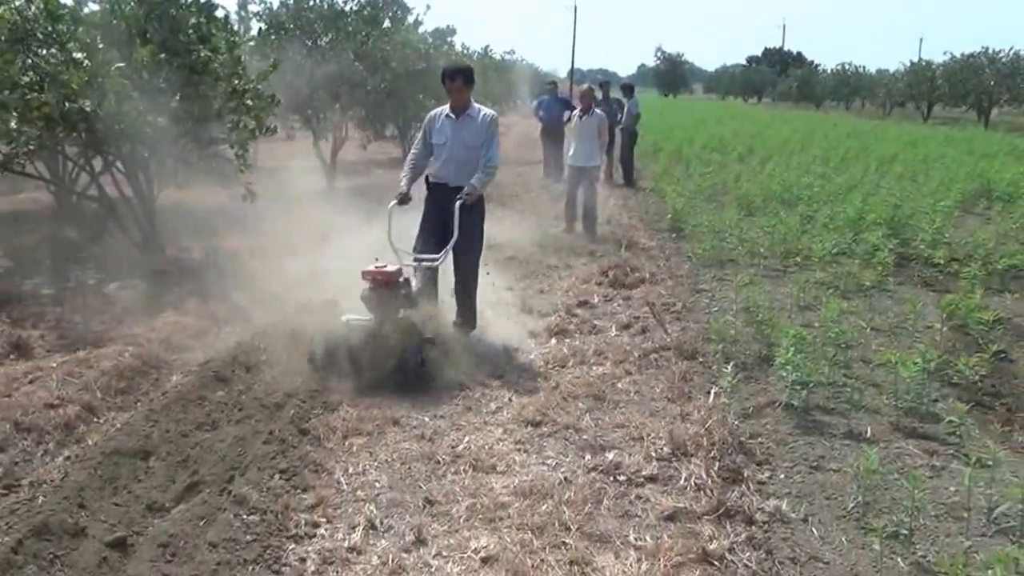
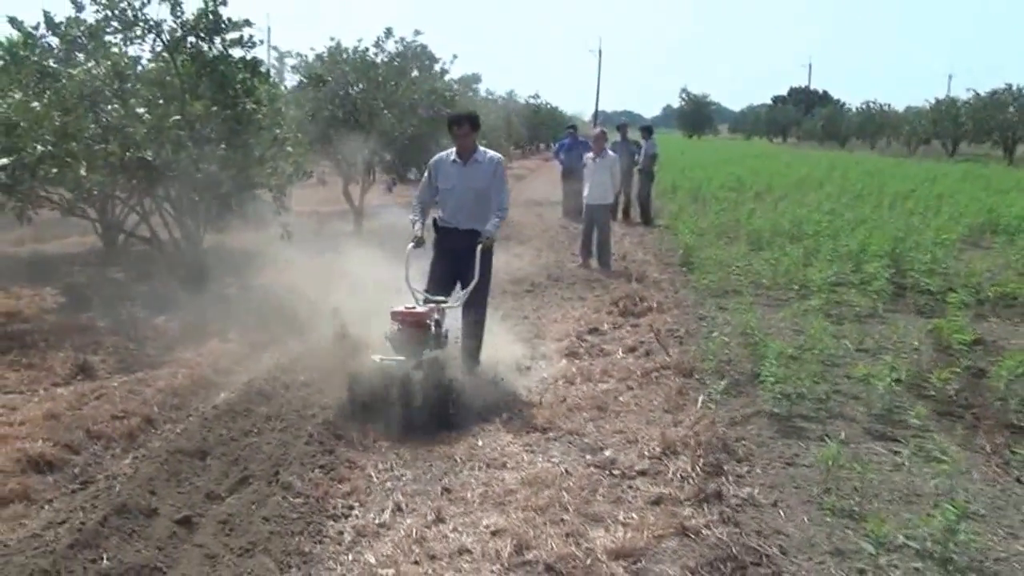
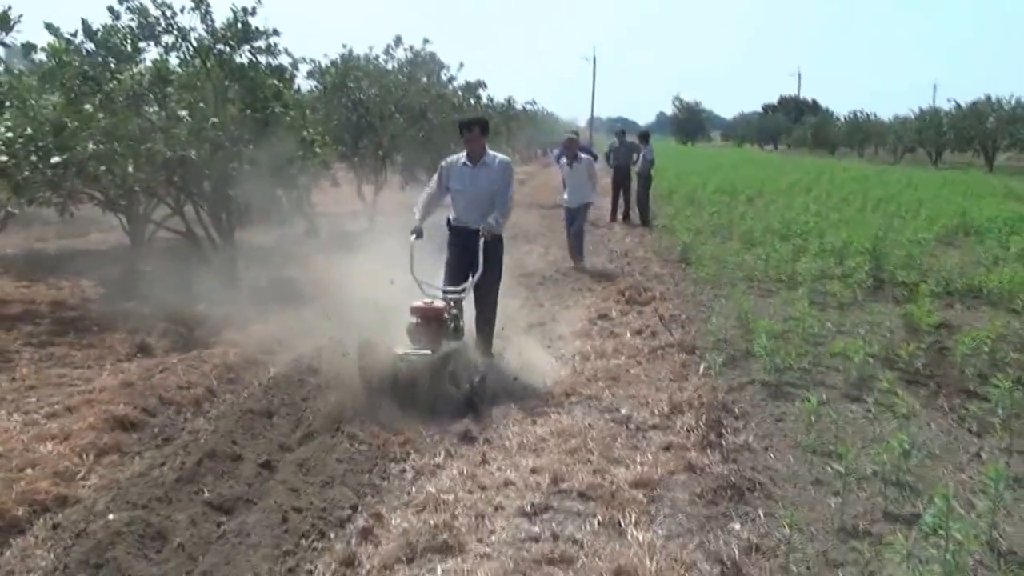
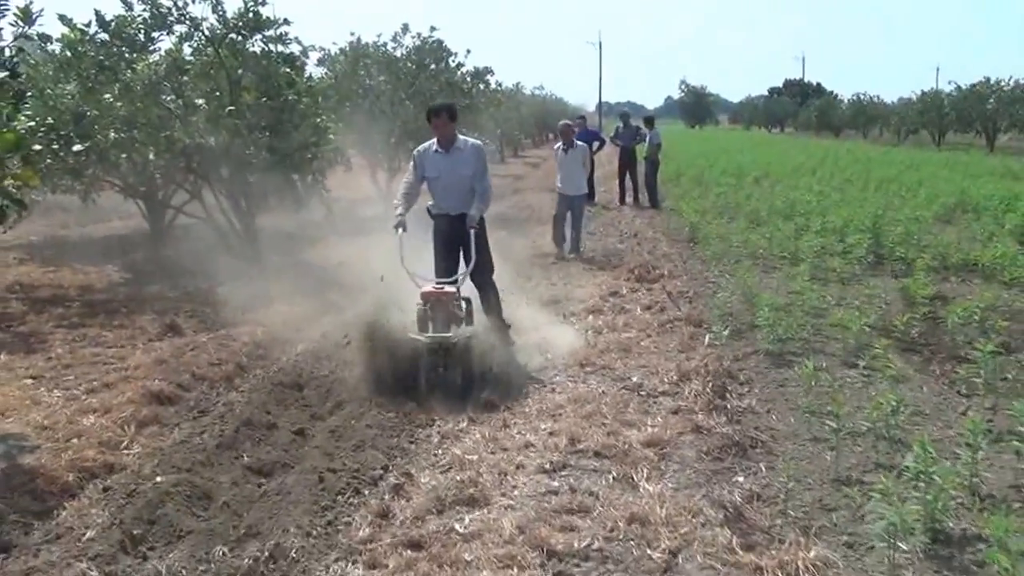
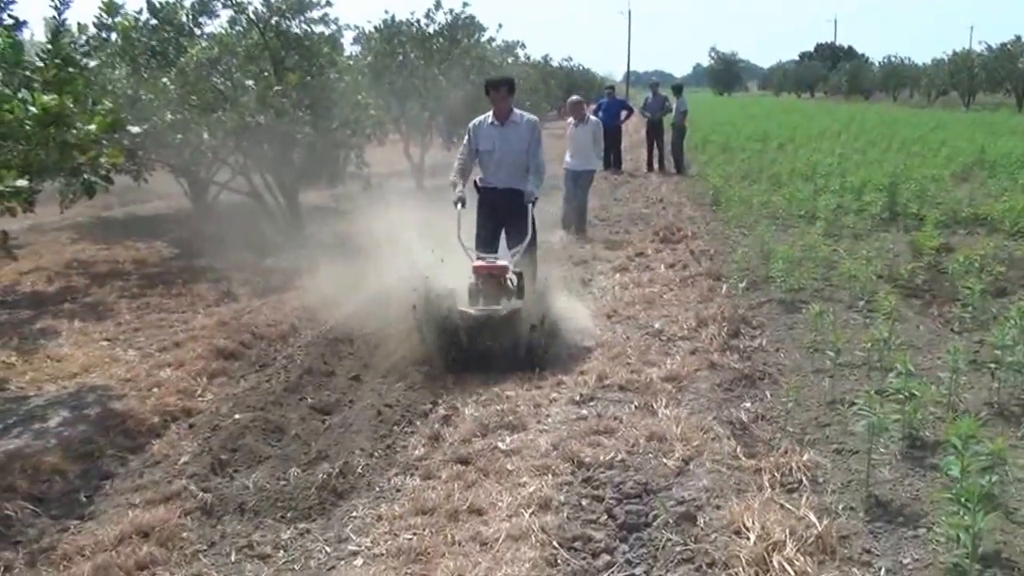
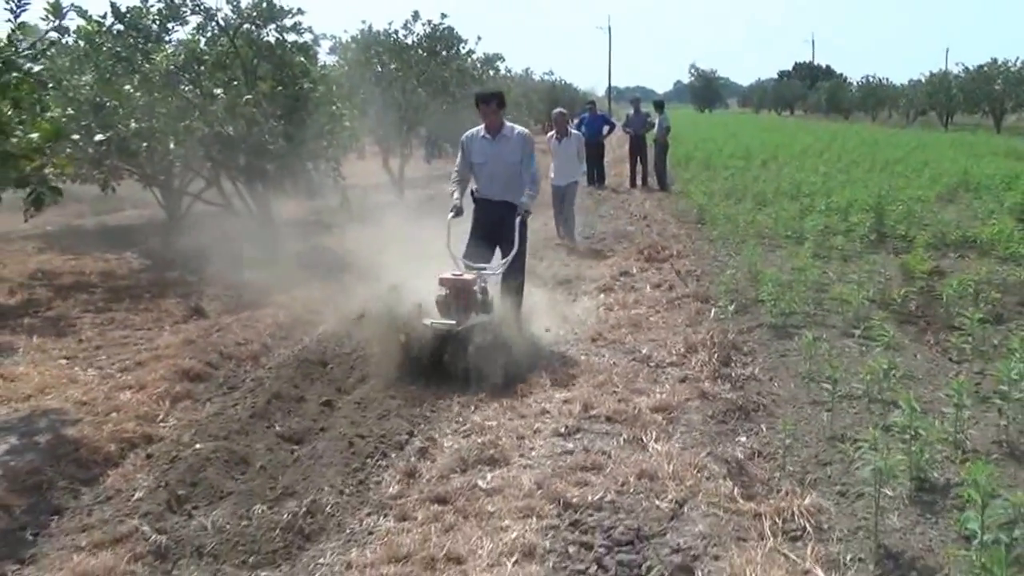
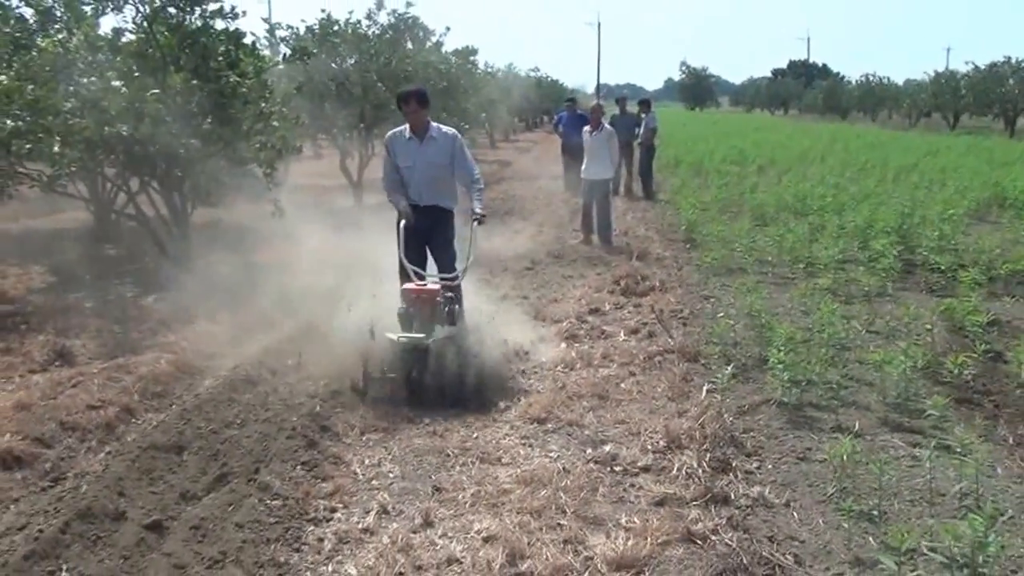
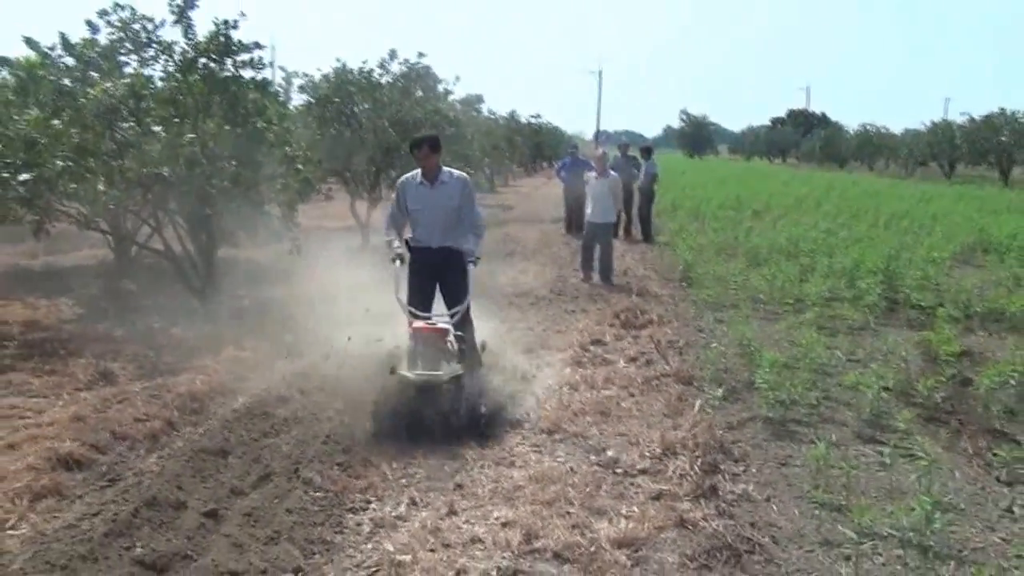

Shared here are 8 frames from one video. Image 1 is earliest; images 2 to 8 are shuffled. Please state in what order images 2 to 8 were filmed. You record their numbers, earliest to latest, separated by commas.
7, 2, 8, 3, 4, 6, 5
